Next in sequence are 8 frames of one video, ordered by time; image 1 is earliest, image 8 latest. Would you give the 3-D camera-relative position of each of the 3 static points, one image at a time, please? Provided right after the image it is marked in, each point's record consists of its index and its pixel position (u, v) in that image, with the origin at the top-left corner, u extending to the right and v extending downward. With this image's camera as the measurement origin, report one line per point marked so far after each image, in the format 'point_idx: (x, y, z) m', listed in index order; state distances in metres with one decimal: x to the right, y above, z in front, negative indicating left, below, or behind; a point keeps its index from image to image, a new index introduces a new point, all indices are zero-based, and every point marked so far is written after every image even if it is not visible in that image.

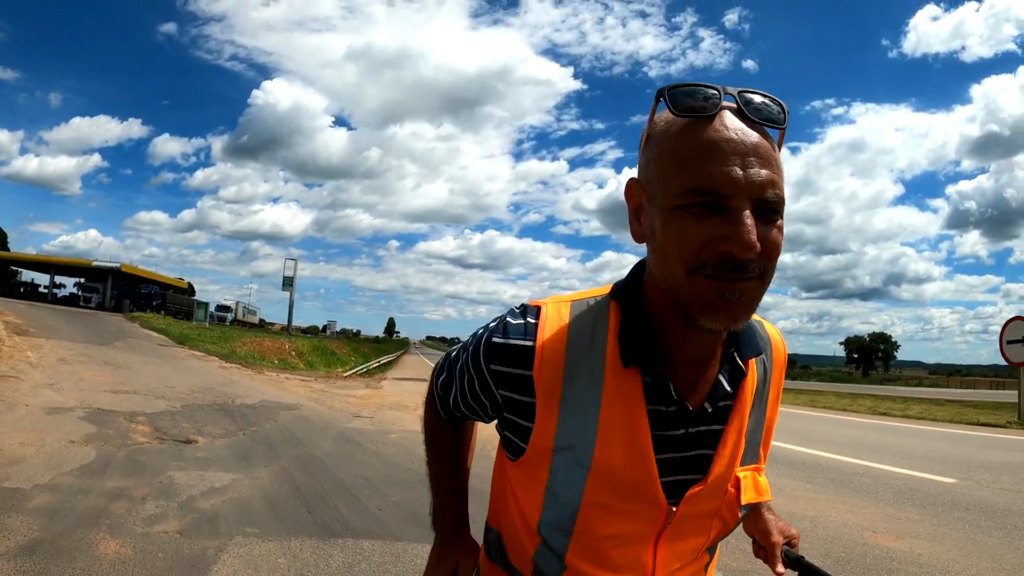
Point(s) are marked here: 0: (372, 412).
0: (-2.4, -2.1, +12.5) m
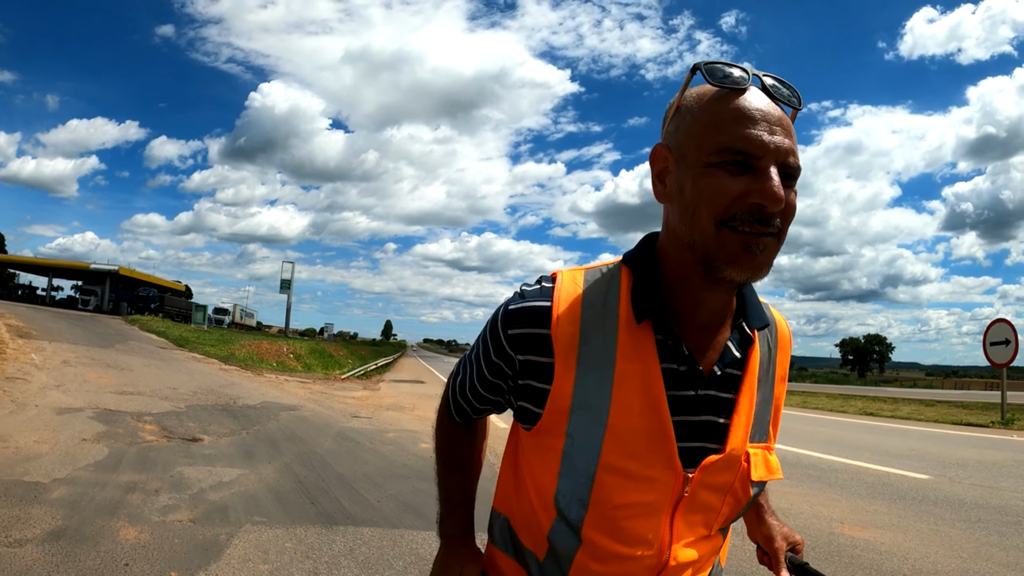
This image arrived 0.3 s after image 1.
0: (-2.5, -2.2, +12.5) m
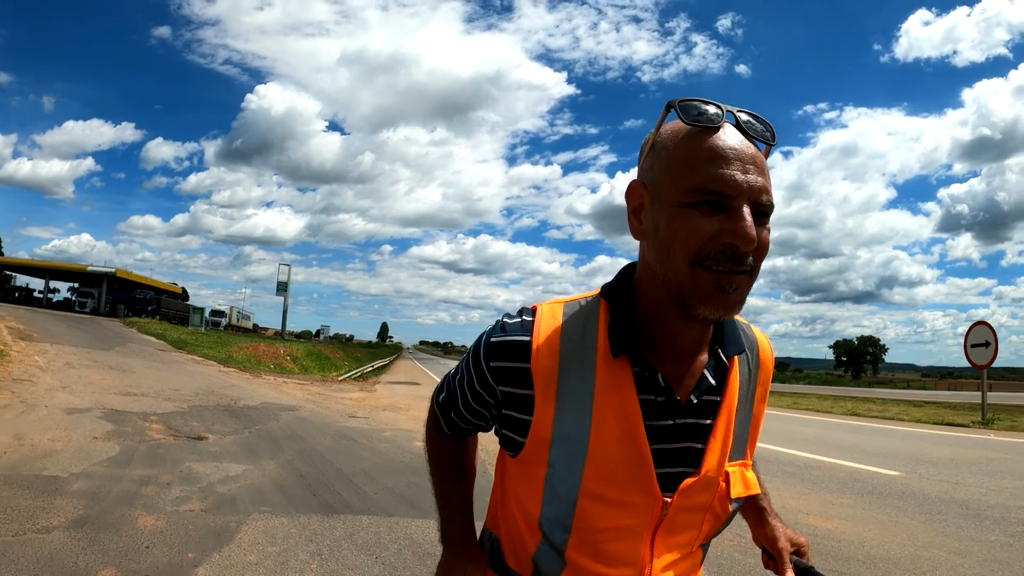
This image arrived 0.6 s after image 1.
0: (-2.6, -2.2, +12.6) m
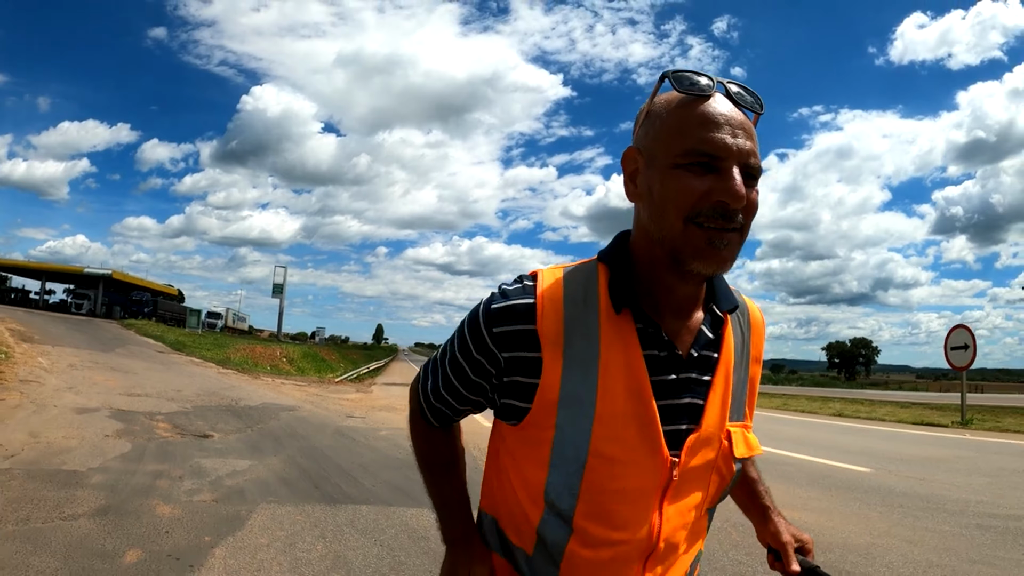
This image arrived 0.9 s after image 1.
0: (-2.7, -2.2, +12.7) m
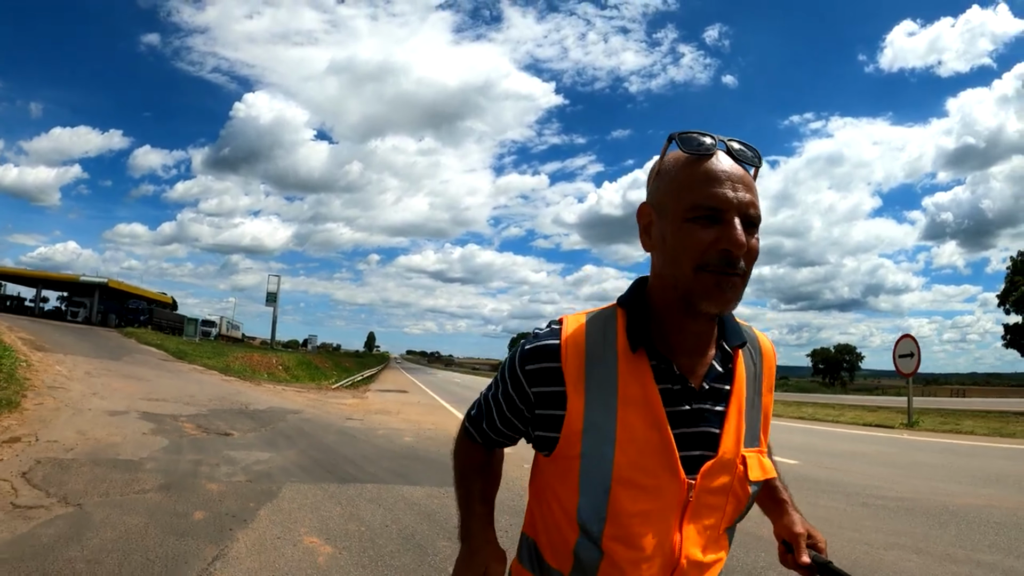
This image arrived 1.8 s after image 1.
0: (-2.8, -2.4, +13.0) m
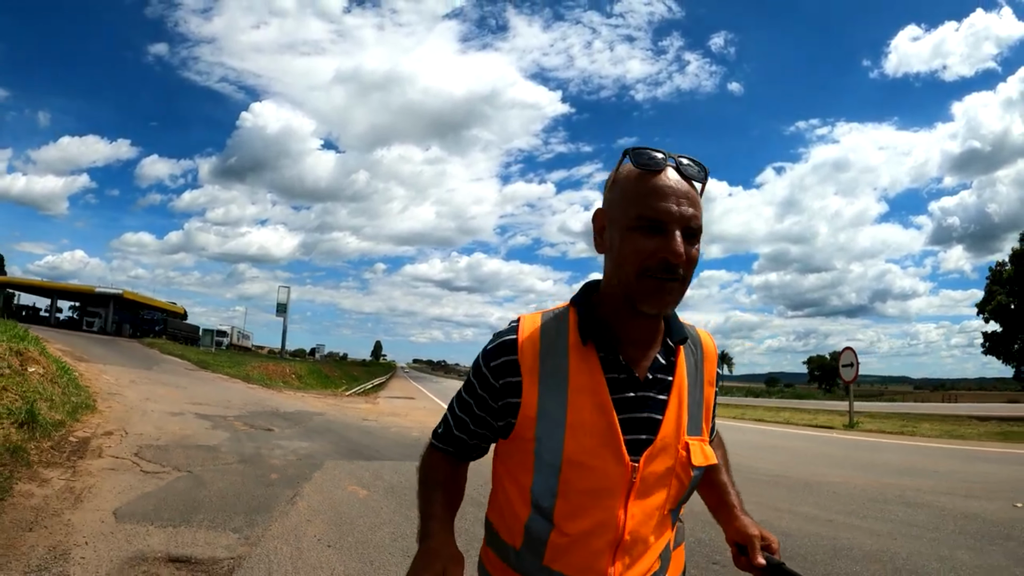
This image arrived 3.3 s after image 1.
0: (-2.8, -2.6, +13.6) m
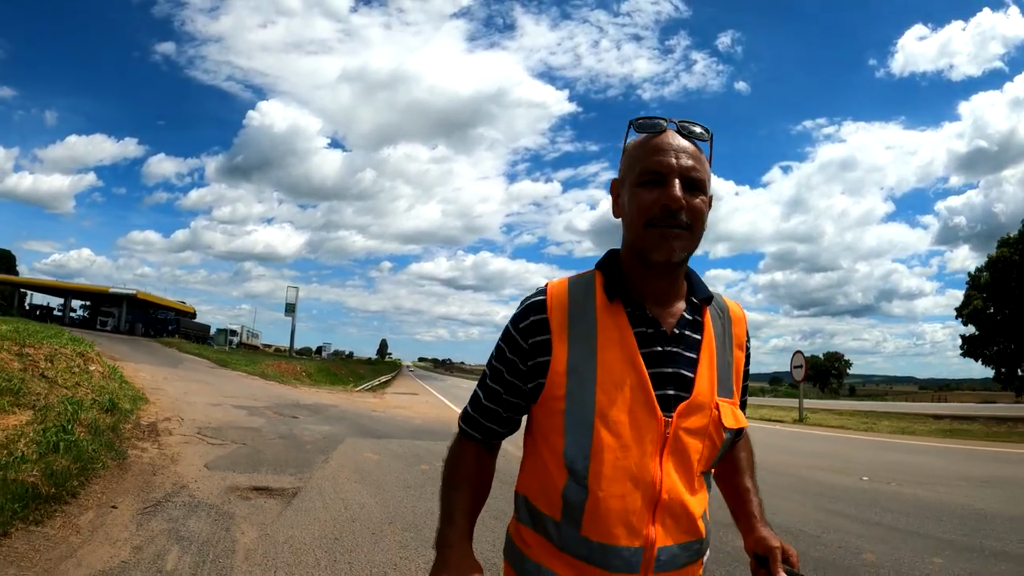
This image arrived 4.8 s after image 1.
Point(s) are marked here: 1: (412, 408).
0: (-2.8, -2.7, +14.2) m
1: (-2.3, -2.7, +15.3) m
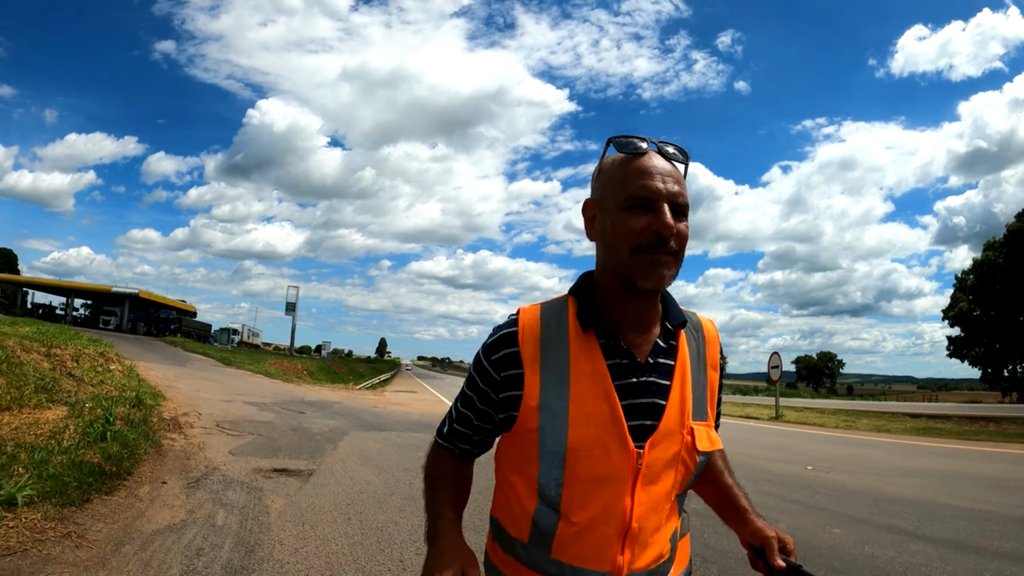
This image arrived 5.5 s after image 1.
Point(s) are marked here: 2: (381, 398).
0: (-2.8, -2.7, +14.5) m
1: (-2.4, -2.7, +15.6) m
2: (-3.5, -3.0, +17.5) m
